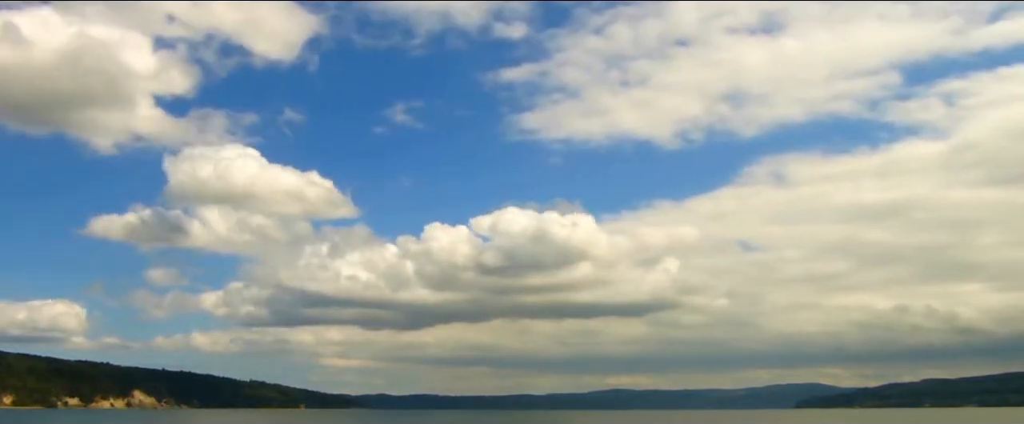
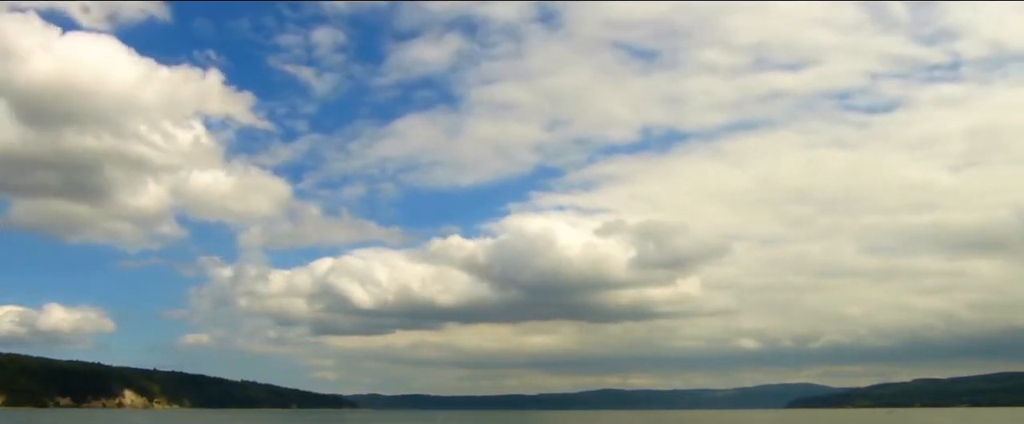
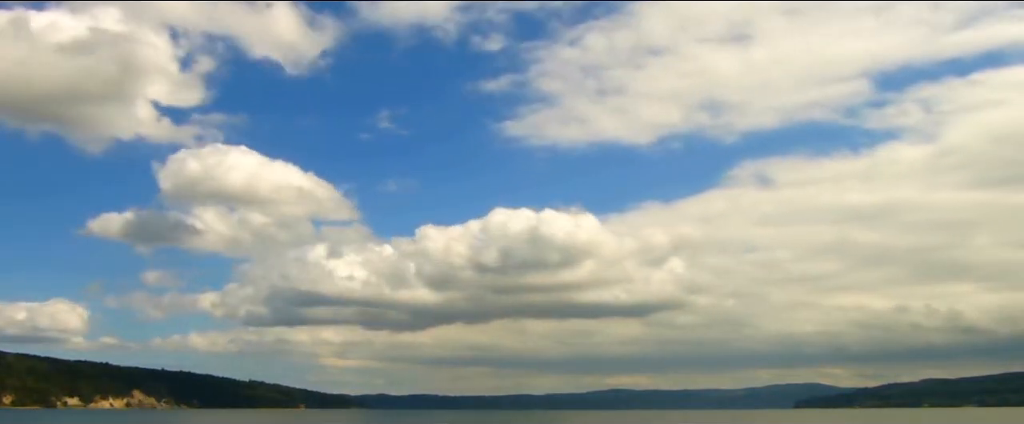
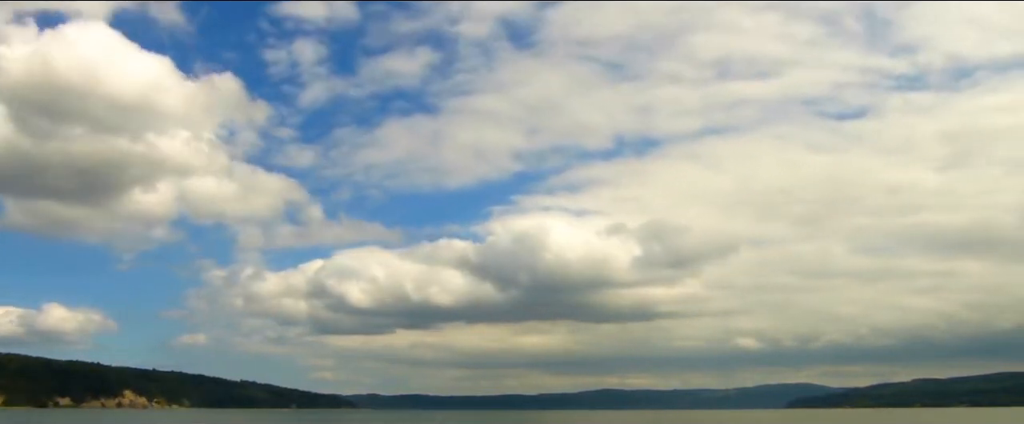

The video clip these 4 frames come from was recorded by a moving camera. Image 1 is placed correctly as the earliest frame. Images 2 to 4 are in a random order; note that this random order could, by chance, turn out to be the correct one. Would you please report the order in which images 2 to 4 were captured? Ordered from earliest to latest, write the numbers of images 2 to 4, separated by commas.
3, 2, 4
